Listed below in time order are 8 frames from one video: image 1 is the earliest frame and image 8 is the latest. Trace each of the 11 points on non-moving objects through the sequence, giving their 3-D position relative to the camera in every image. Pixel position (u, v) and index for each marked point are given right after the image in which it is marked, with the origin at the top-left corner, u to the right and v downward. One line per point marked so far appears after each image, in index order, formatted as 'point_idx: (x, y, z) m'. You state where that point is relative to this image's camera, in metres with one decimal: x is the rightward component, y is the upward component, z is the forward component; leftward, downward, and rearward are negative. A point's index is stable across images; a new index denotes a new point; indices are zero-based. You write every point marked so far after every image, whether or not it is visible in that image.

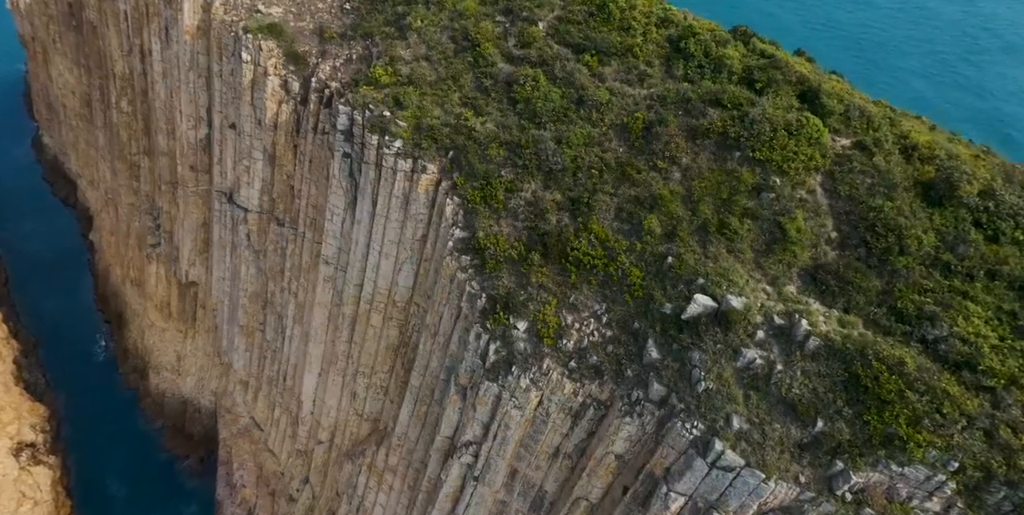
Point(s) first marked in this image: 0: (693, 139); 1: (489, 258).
0: (+4.7, +3.1, +17.0) m
1: (-0.7, +0.2, +18.0) m
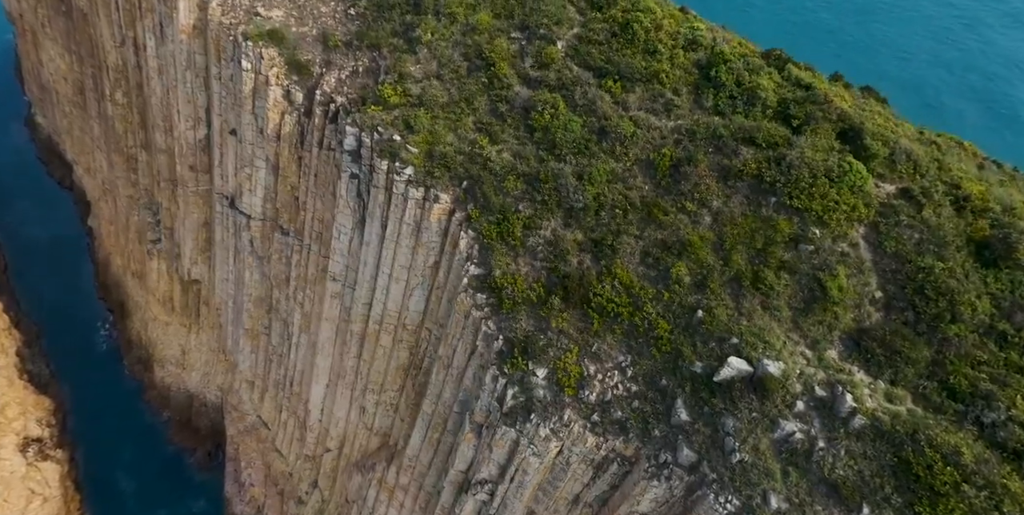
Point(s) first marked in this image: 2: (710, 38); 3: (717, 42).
0: (+5.2, +1.9, +16.0) m
1: (-0.2, -0.9, +17.1) m
2: (+5.6, +6.2, +18.7) m
3: (+5.8, +6.0, +18.5) m
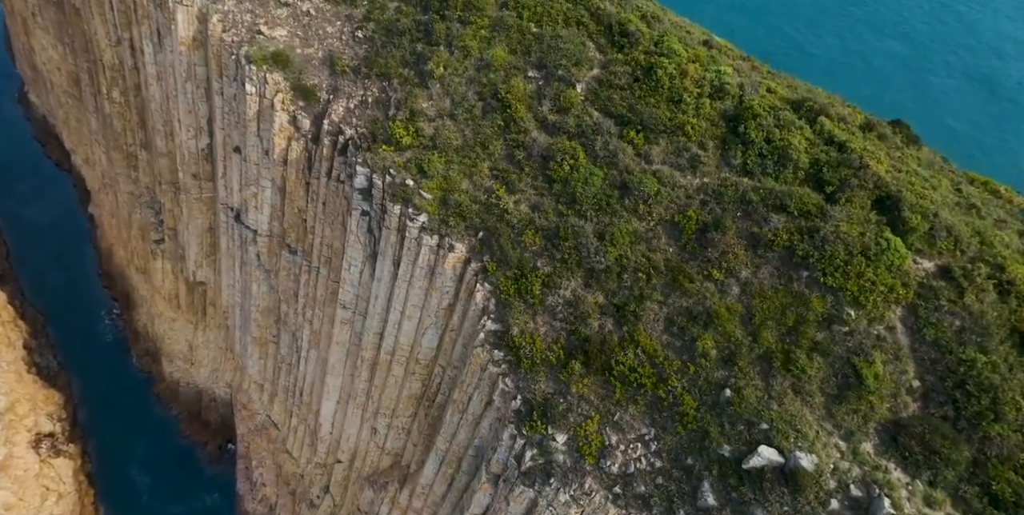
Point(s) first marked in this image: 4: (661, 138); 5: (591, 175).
0: (+5.7, +0.2, +15.4) m
1: (+0.3, -2.5, +16.6) m
2: (+6.1, +4.7, +17.9) m
3: (+6.3, +4.5, +17.7) m
4: (+3.9, +3.2, +17.3) m
5: (+2.1, +2.2, +17.5) m
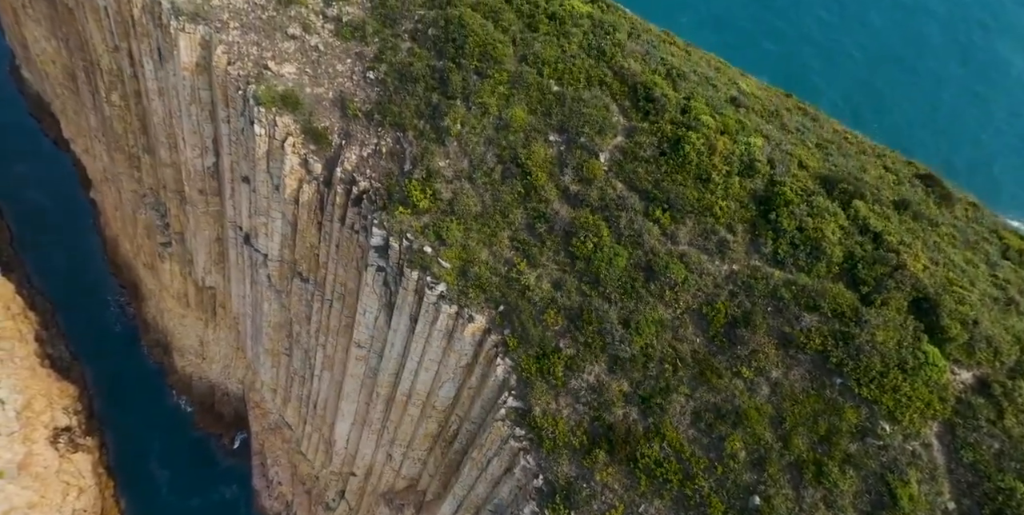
0: (+6.2, -2.1, +15.0) m
1: (+0.9, -4.7, +16.5) m
2: (+6.7, +2.5, +17.2) m
3: (+6.8, +2.3, +17.0) m
4: (+4.5, +1.0, +16.8) m
5: (+2.7, +0.1, +17.0) m
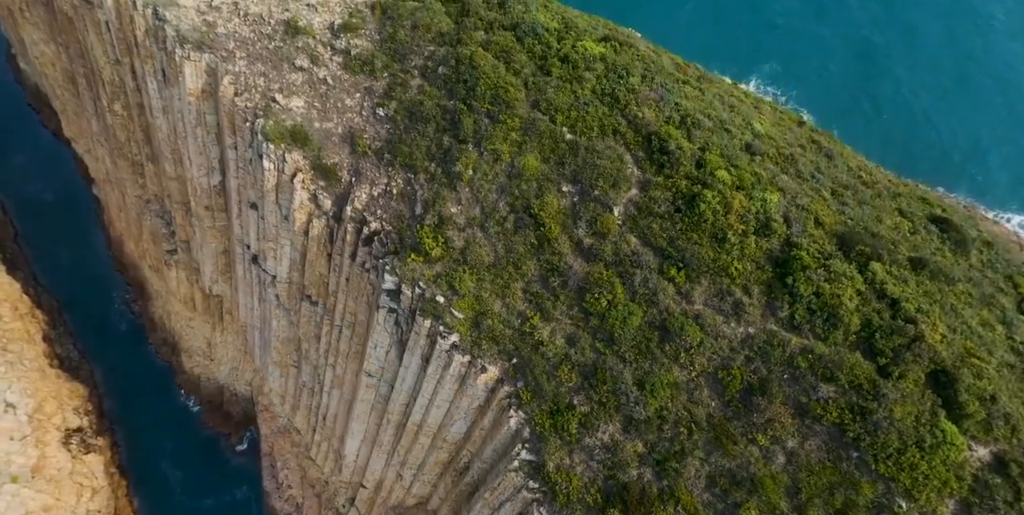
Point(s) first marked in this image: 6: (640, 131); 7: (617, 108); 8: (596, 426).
0: (+6.6, -3.6, +15.0) m
1: (+1.3, -6.3, +16.6) m
2: (+7.0, +1.0, +17.0) m
3: (+7.2, +0.8, +16.9) m
4: (+4.9, -0.5, +16.7) m
5: (+3.0, -1.4, +17.0) m
6: (+3.6, +3.6, +18.8) m
7: (+3.1, +4.4, +19.2) m
8: (+2.2, -4.4, +16.8) m
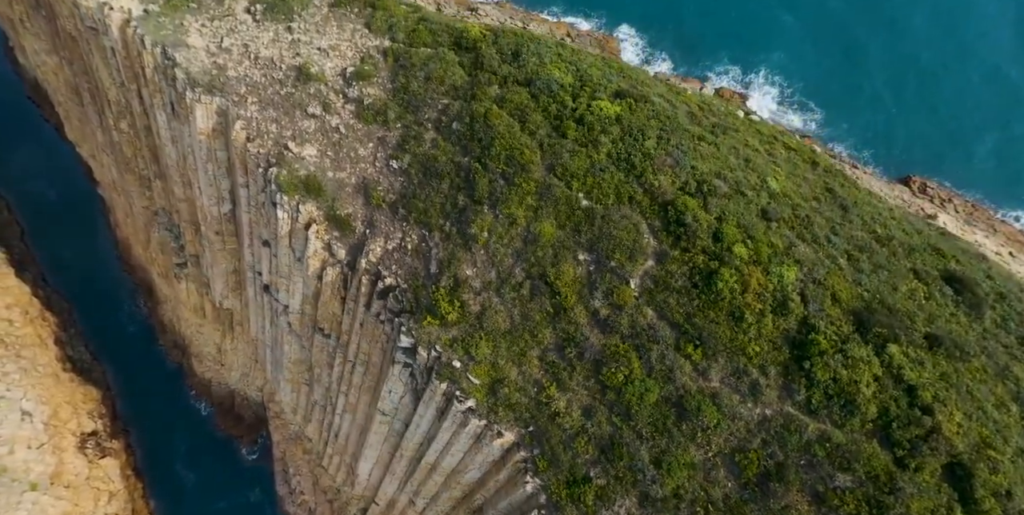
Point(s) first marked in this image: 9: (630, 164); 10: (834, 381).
0: (+7.1, -5.7, +15.2) m
1: (+1.7, -8.3, +16.9) m
2: (+7.5, -1.0, +17.1) m
3: (+7.7, -1.2, +16.9) m
4: (+5.3, -2.5, +16.8) m
5: (+3.5, -3.4, +17.1) m
6: (+4.1, +1.7, +18.7) m
7: (+3.5, +2.4, +19.2) m
8: (+2.6, -6.4, +17.0) m
9: (+3.5, +2.8, +19.3) m
10: (+7.8, -2.9, +15.9) m
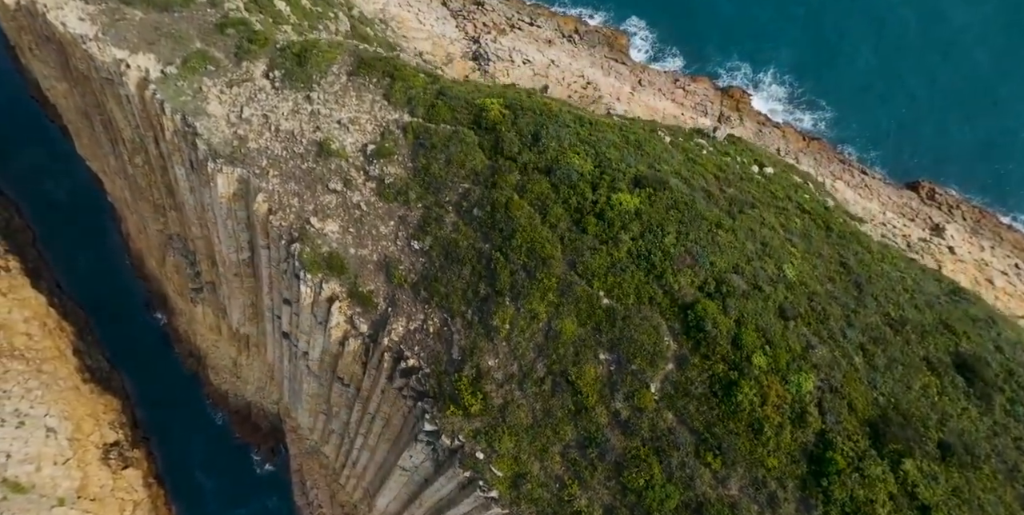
0: (+7.7, -8.7, +15.8) m
1: (+2.4, -11.3, +17.7) m
2: (+8.2, -3.9, +17.5) m
3: (+8.3, -4.2, +17.4) m
4: (+6.0, -5.5, +17.3) m
5: (+4.2, -6.4, +17.7) m
6: (+4.8, -1.2, +19.1) m
7: (+4.2, -0.5, +19.5) m
8: (+3.3, -9.3, +17.7) m
9: (+4.1, -0.1, +19.7) m
10: (+8.4, -5.9, +16.5) m
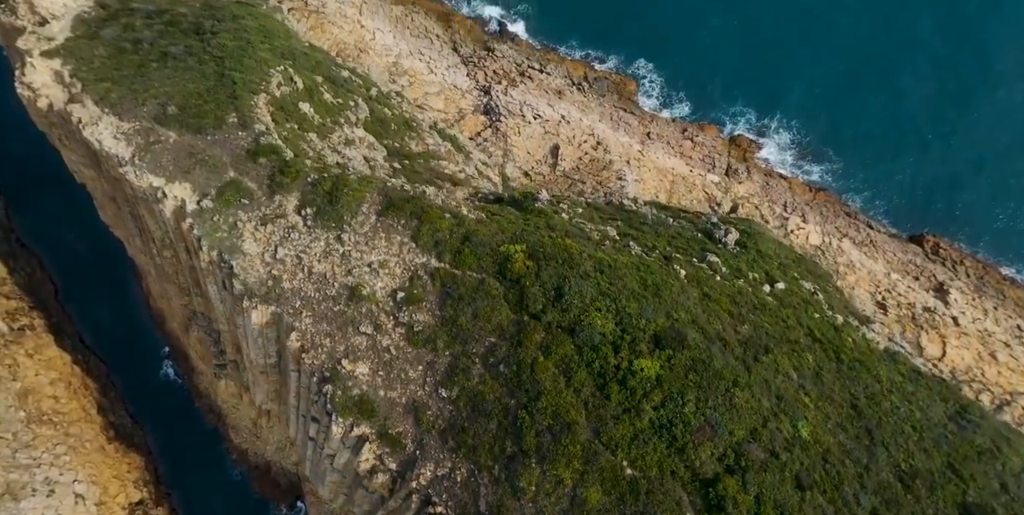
0: (+8.6, -14.0, +16.6) m
1: (+3.3, -16.6, +18.5) m
2: (+9.0, -9.2, +18.4) m
3: (+9.2, -9.4, +18.3) m
4: (+6.8, -10.8, +18.2) m
5: (+5.0, -11.7, +18.6) m
6: (+5.6, -6.6, +20.0) m
7: (+5.0, -5.8, +20.5) m
8: (+4.2, -14.7, +18.6) m
9: (+5.0, -5.5, +20.6) m
10: (+9.3, -11.2, +17.3) m
